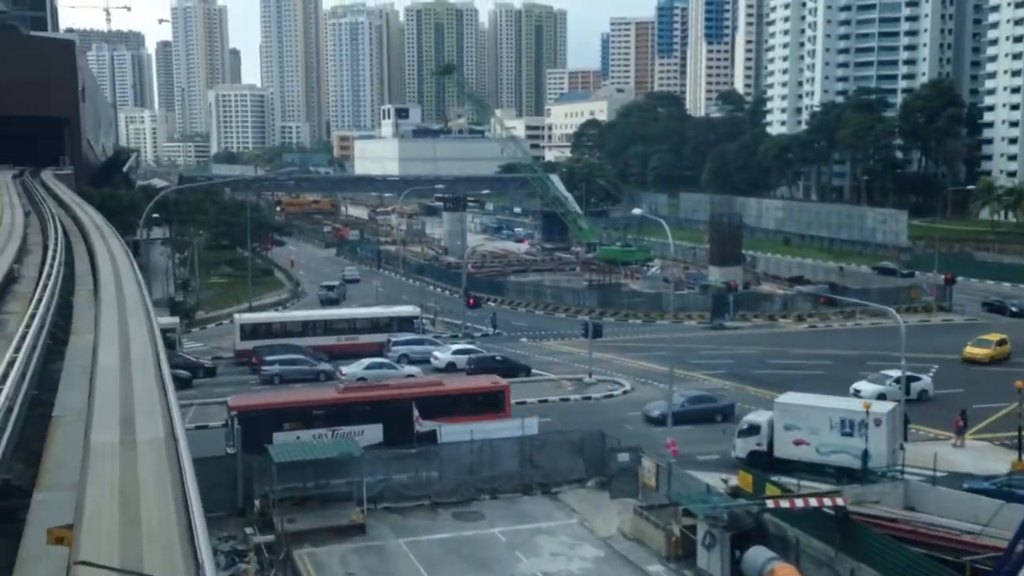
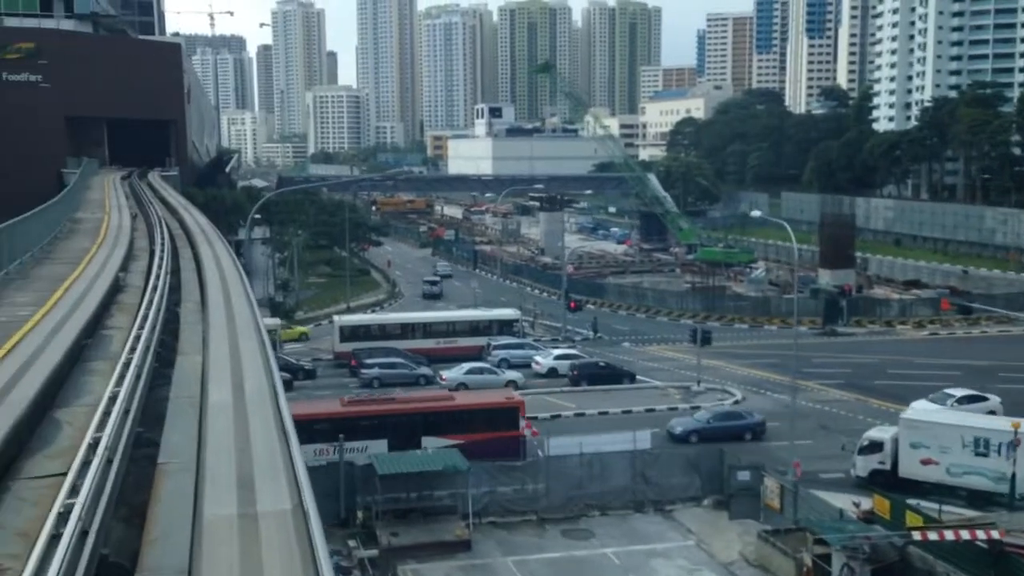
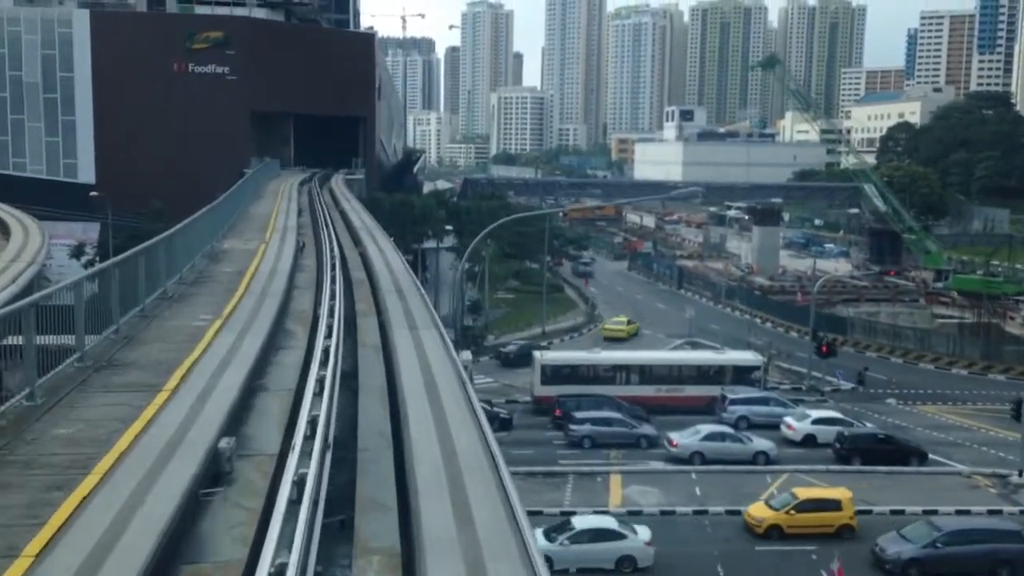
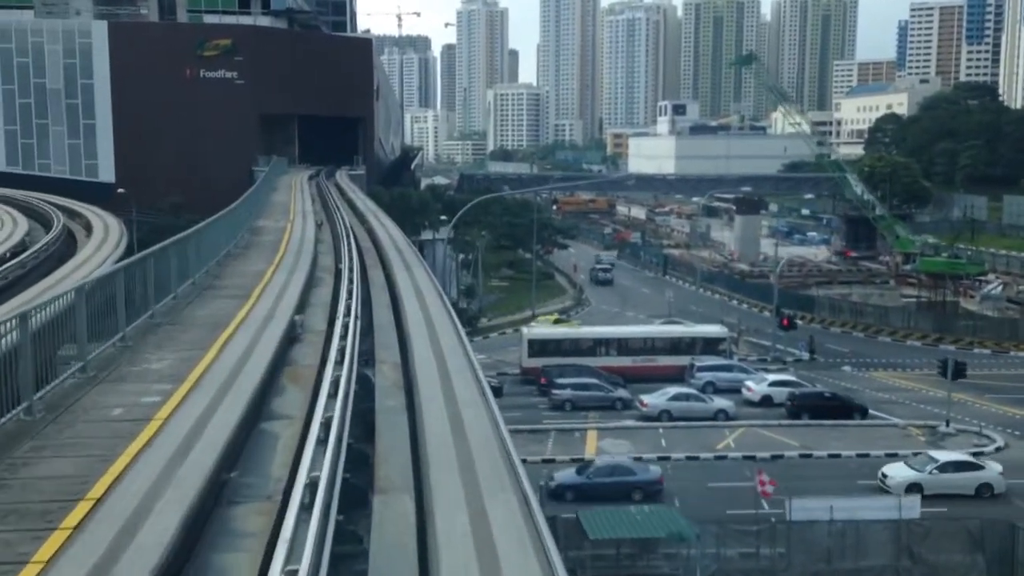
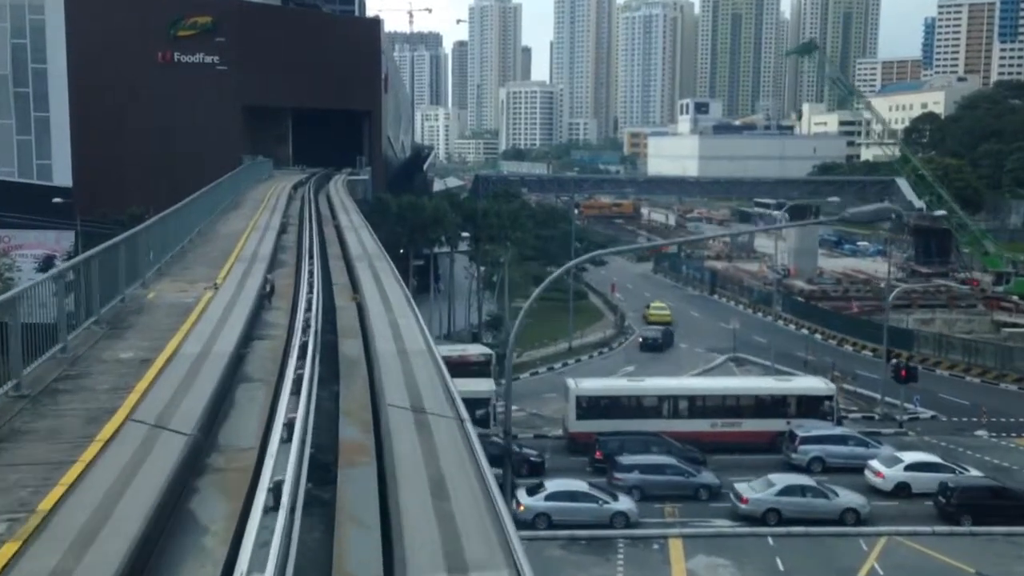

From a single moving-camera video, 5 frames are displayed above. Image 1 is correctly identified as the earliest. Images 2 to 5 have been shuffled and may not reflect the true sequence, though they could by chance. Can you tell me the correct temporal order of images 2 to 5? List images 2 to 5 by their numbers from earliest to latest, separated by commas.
2, 4, 3, 5
